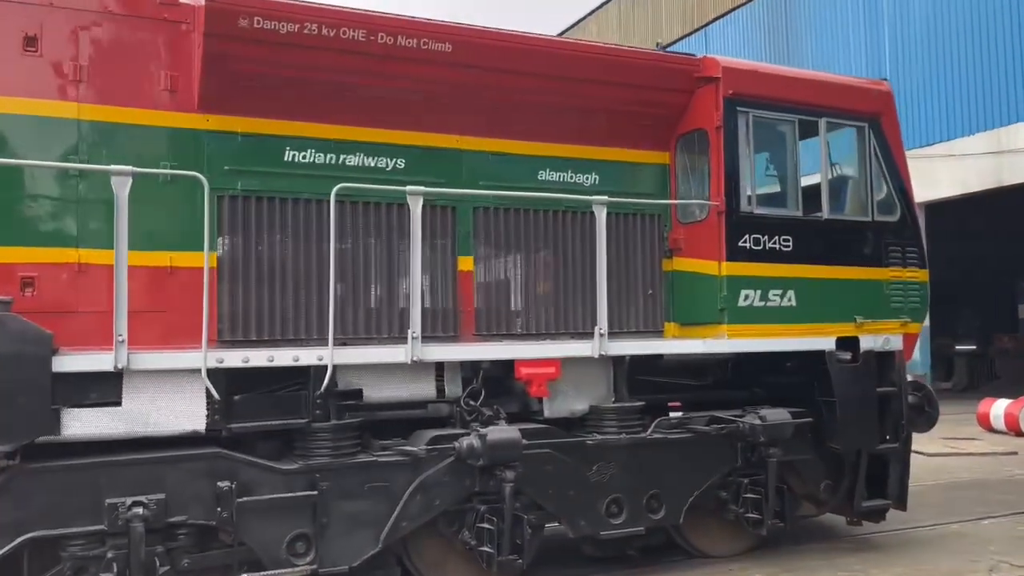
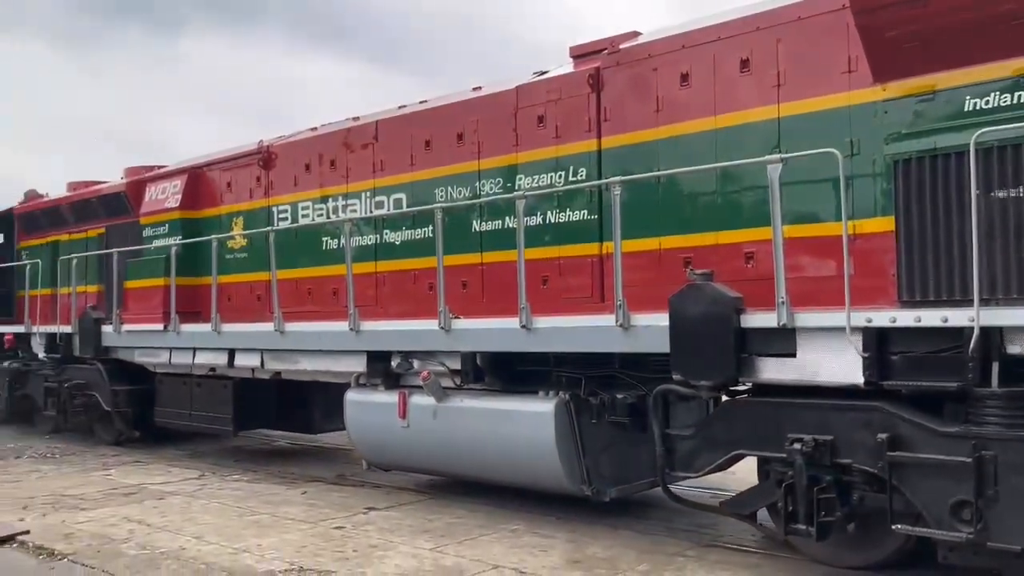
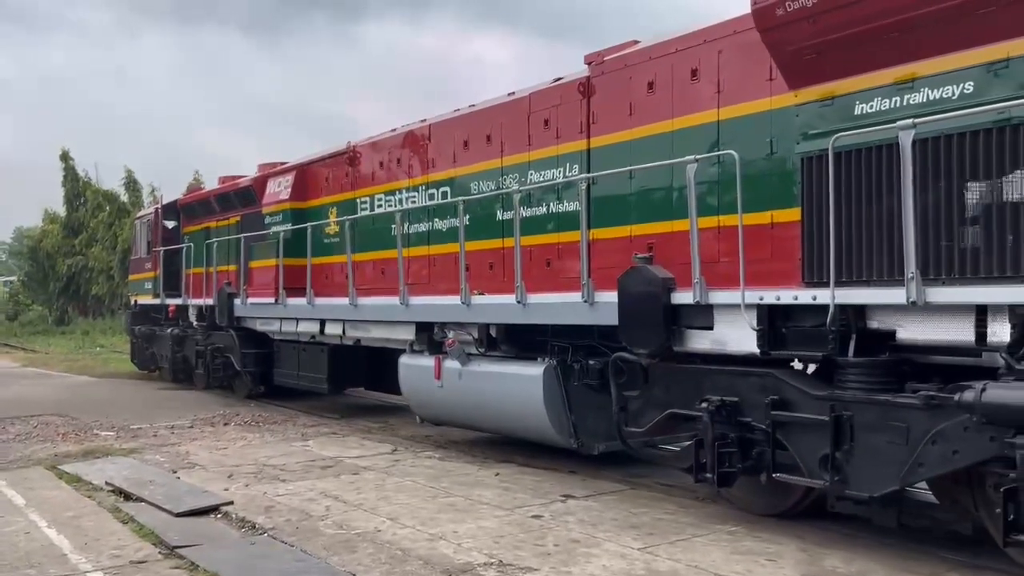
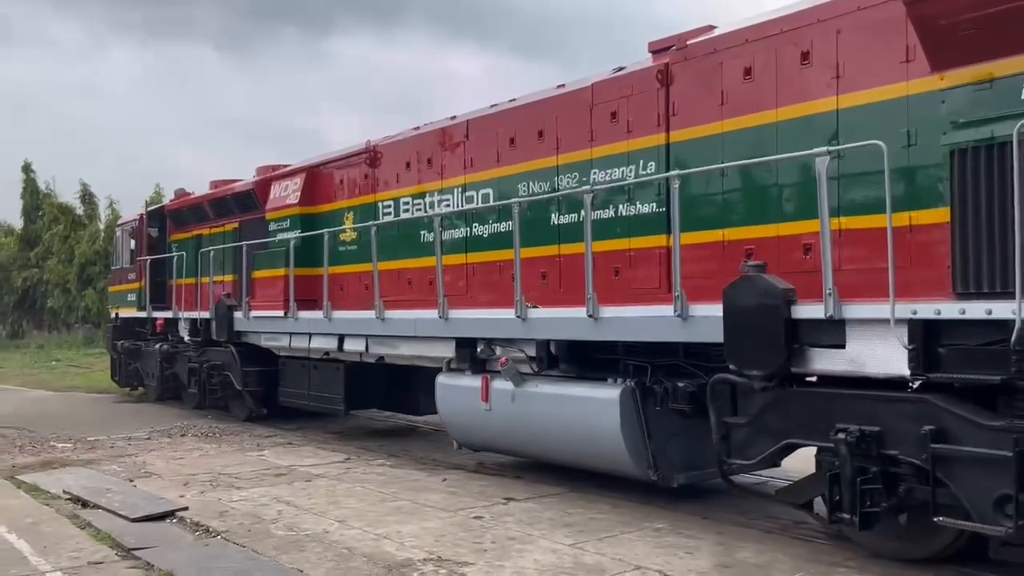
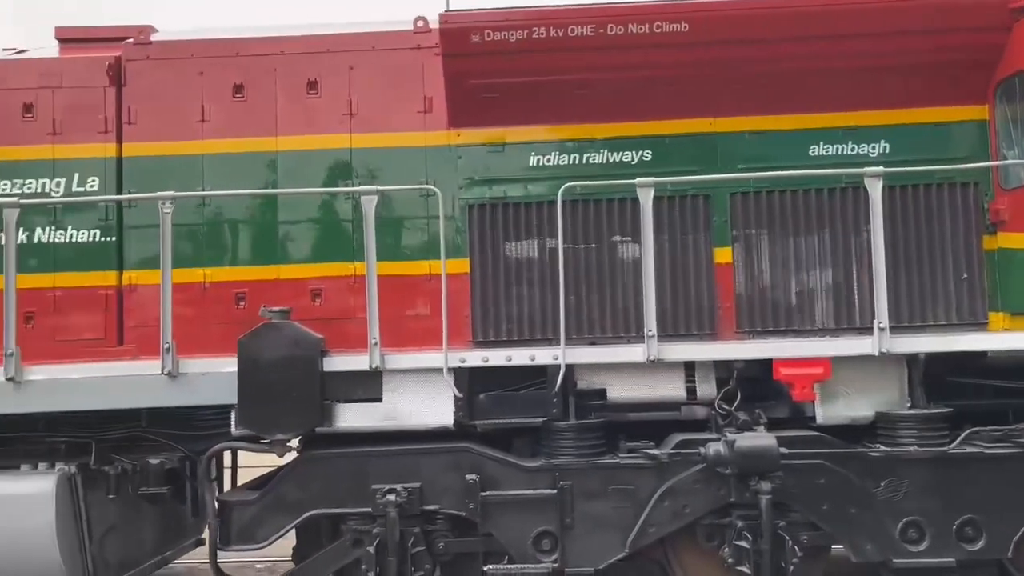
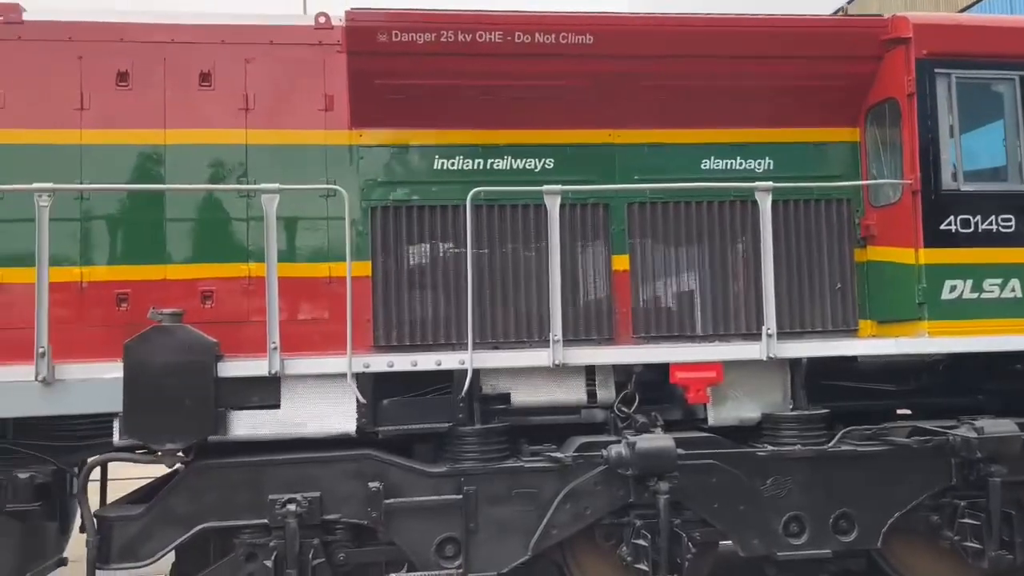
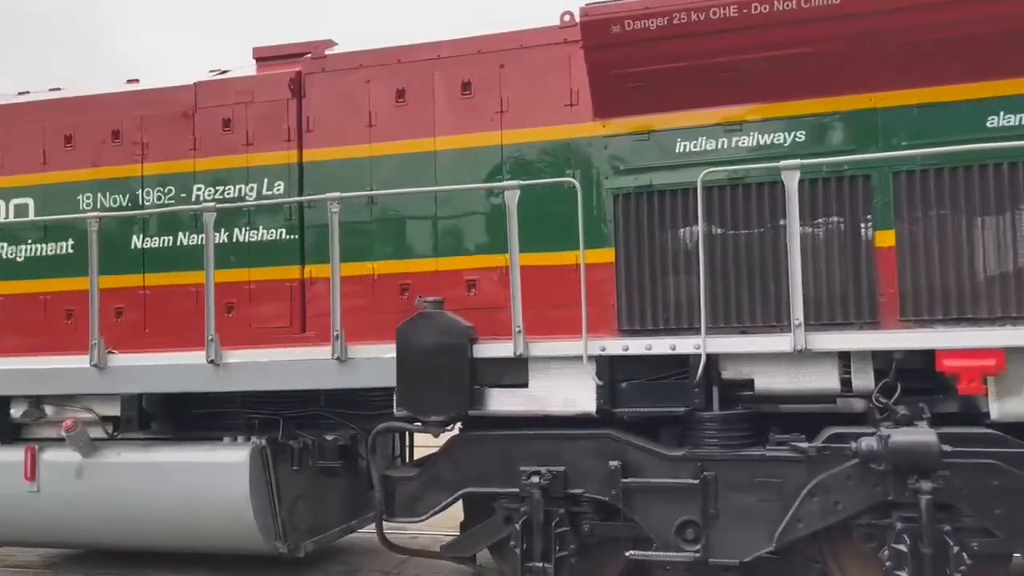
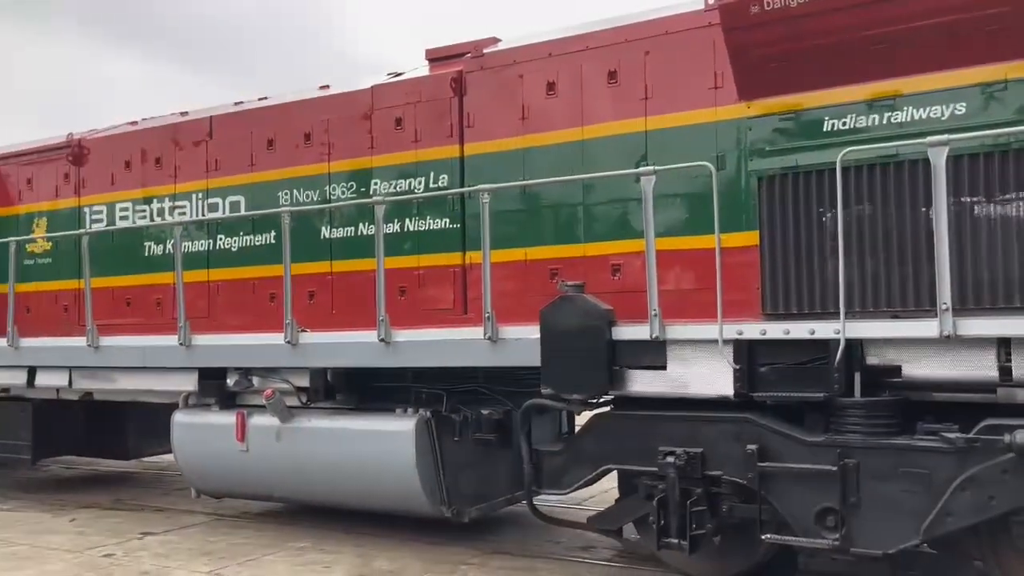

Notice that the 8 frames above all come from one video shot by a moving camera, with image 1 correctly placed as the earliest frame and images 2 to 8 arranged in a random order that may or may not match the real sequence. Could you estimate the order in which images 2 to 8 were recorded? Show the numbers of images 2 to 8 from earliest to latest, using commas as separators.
6, 5, 7, 8, 2, 4, 3
